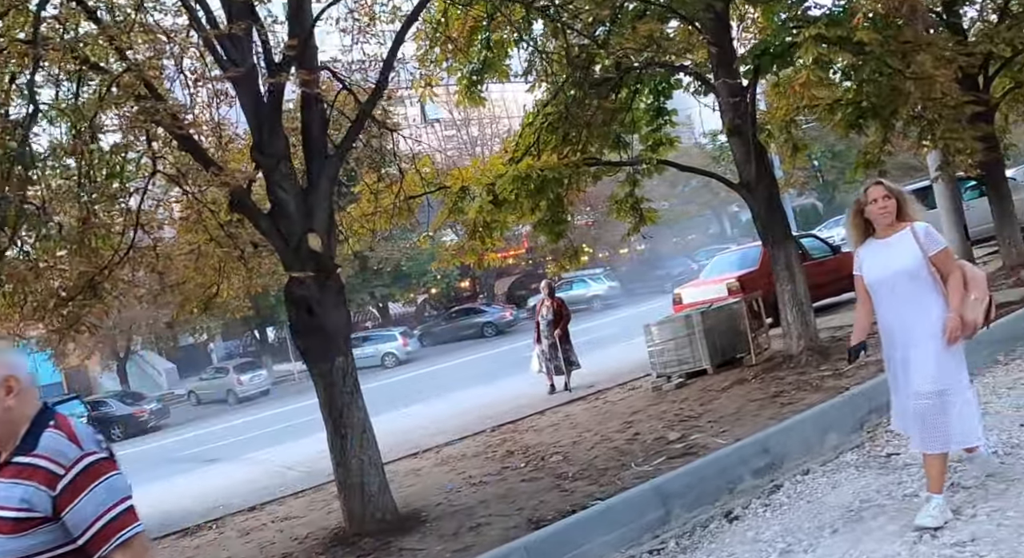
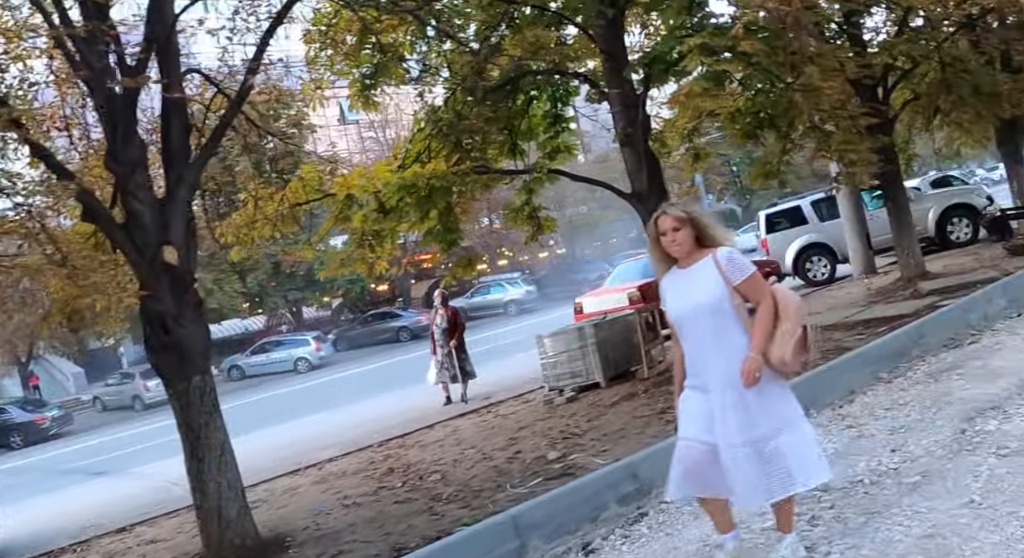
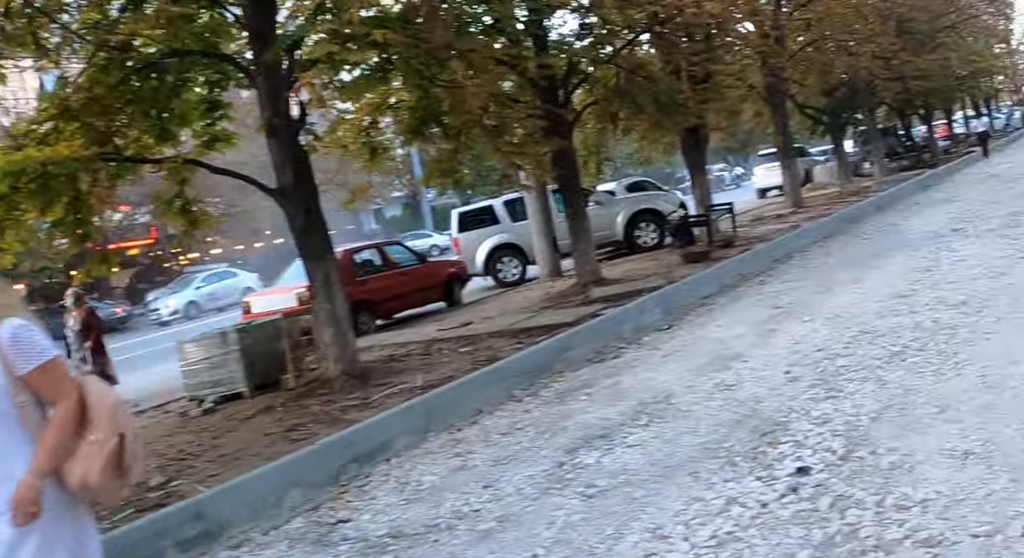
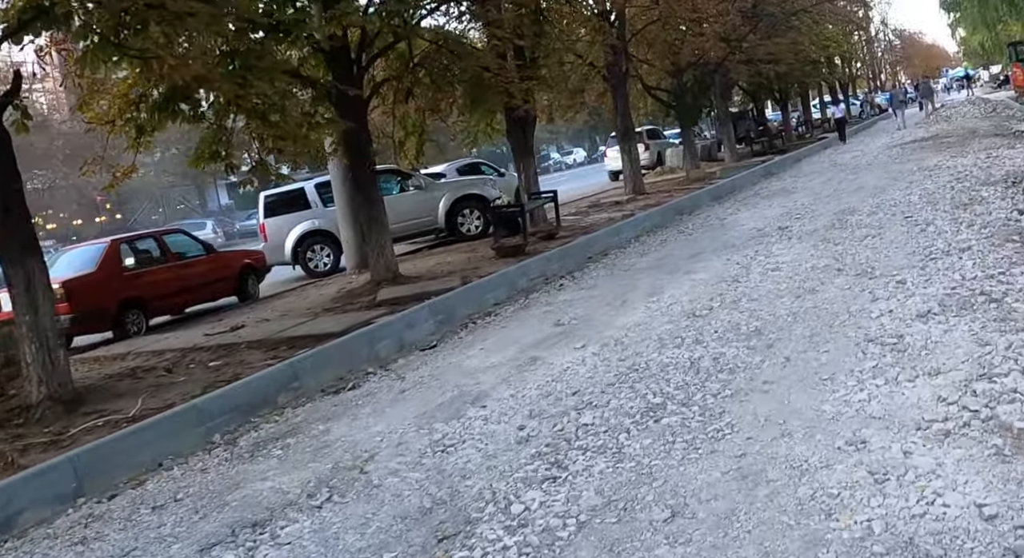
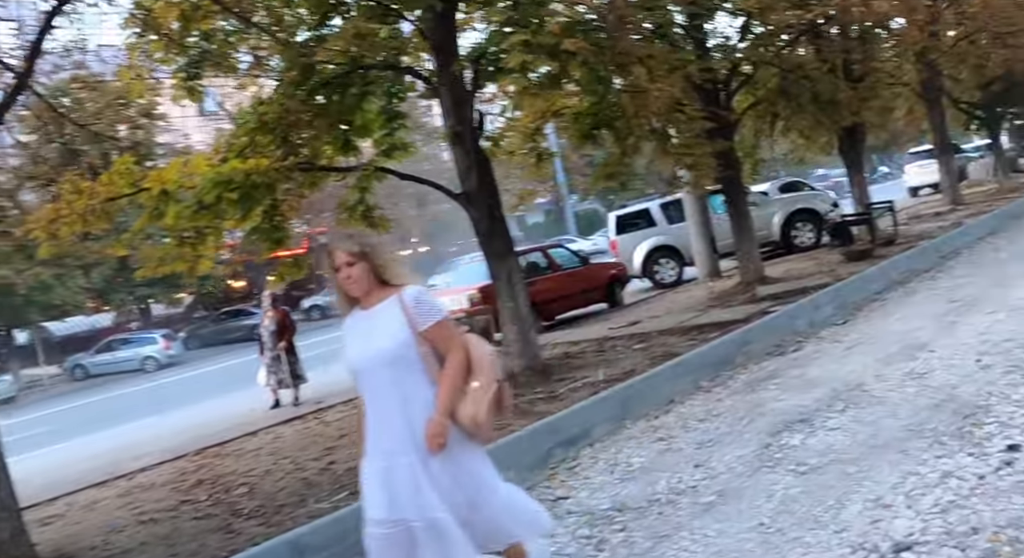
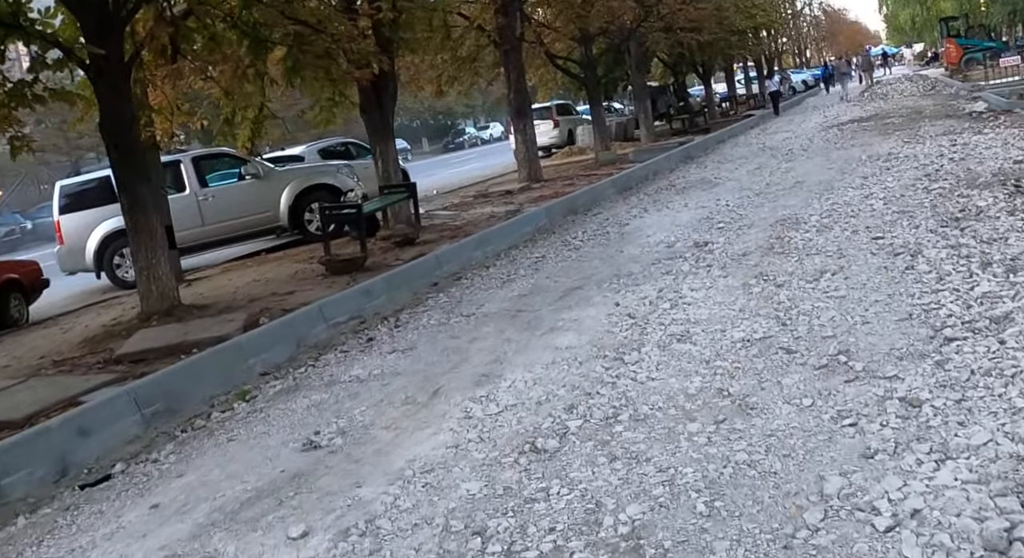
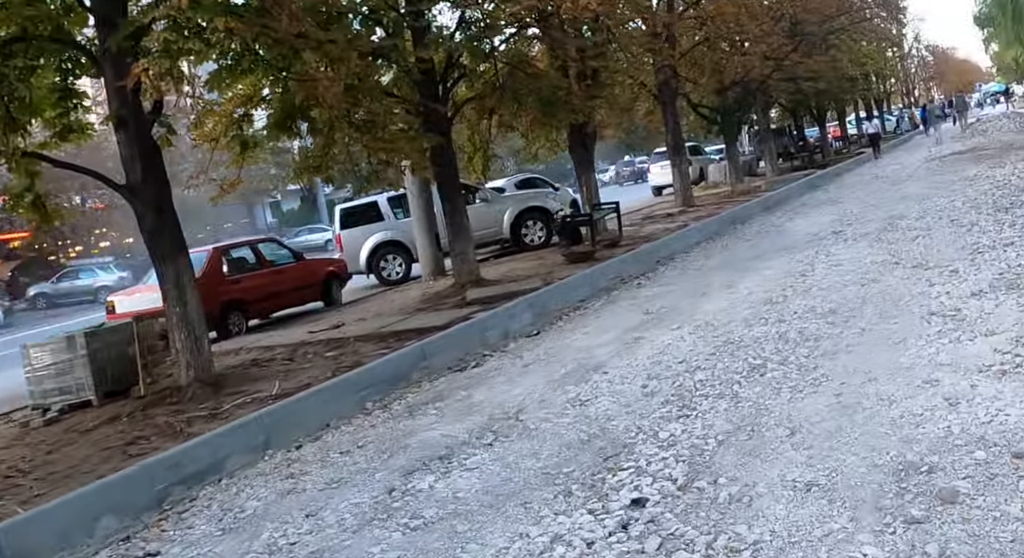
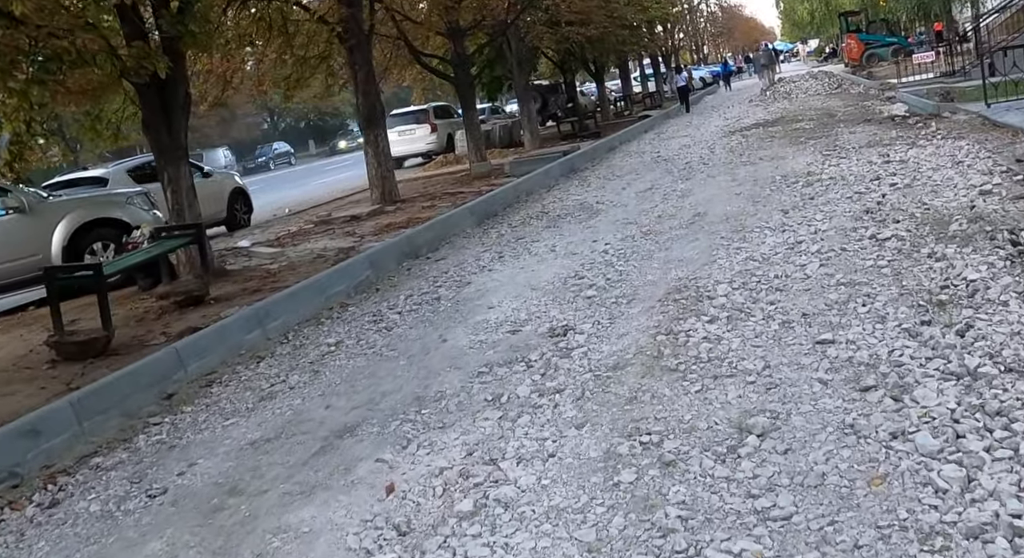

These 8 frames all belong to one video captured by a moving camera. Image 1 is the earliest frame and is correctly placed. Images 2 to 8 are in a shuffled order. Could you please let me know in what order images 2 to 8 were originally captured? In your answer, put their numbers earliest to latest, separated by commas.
2, 5, 3, 7, 4, 6, 8
